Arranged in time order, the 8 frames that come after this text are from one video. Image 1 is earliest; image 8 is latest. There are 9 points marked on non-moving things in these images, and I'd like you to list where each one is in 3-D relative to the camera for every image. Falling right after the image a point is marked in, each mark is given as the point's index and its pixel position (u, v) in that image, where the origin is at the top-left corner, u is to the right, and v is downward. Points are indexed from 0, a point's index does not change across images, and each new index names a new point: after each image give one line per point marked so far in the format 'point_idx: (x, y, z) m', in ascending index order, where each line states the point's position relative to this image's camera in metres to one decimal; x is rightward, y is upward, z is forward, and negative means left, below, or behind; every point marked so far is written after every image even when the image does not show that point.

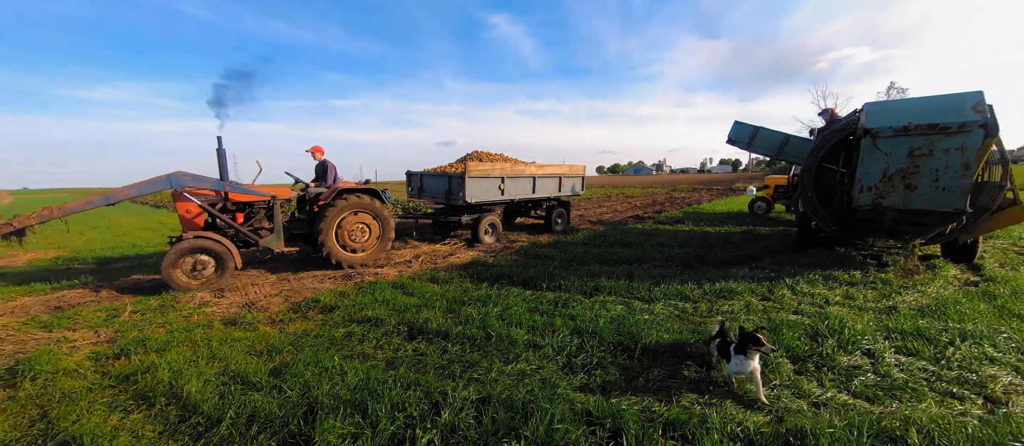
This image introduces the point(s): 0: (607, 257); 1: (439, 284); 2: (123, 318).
0: (+2.1, -0.7, +8.3) m
1: (-1.0, -0.9, +5.5) m
2: (-4.1, -1.1, +4.1) m
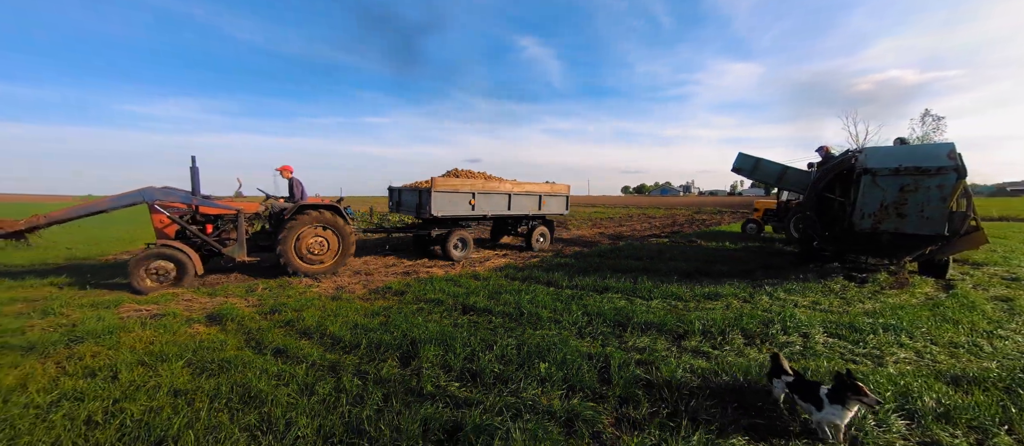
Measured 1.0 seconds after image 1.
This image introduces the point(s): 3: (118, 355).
0: (+2.7, -1.1, +9.6) m
1: (-0.6, -1.1, +7.0) m
2: (-3.8, -1.1, +5.8) m
3: (-3.5, -1.2, +3.4) m
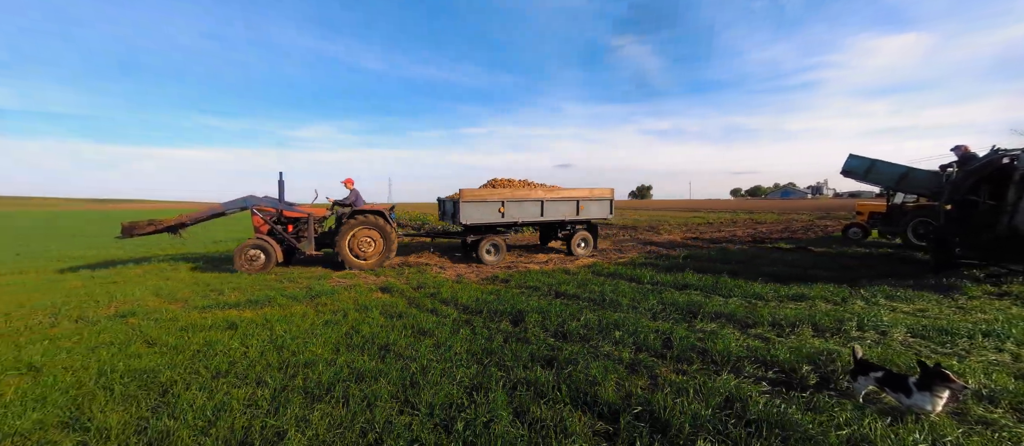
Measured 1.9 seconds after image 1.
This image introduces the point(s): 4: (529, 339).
0: (+5.0, -1.2, +9.9) m
1: (+1.3, -1.1, +8.2) m
2: (-2.1, -1.1, +7.7) m
3: (-2.4, -1.2, +5.4) m
4: (+0.2, -1.3, +4.3) m
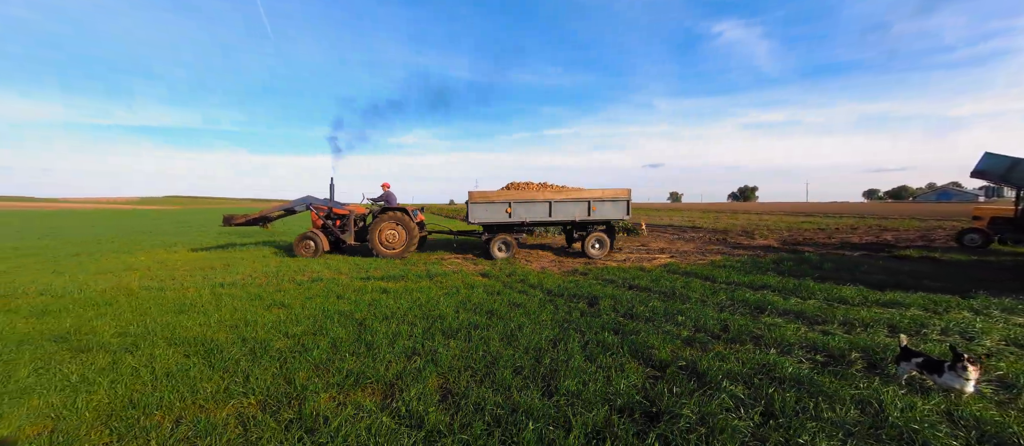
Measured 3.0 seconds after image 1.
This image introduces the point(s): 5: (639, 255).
0: (+7.2, -1.2, +9.8) m
1: (+3.1, -1.2, +8.8) m
2: (-0.3, -1.1, +9.1) m
3: (-1.1, -1.1, +6.9) m
4: (+1.2, -1.3, +5.3) m
5: (+4.3, -1.1, +13.1) m
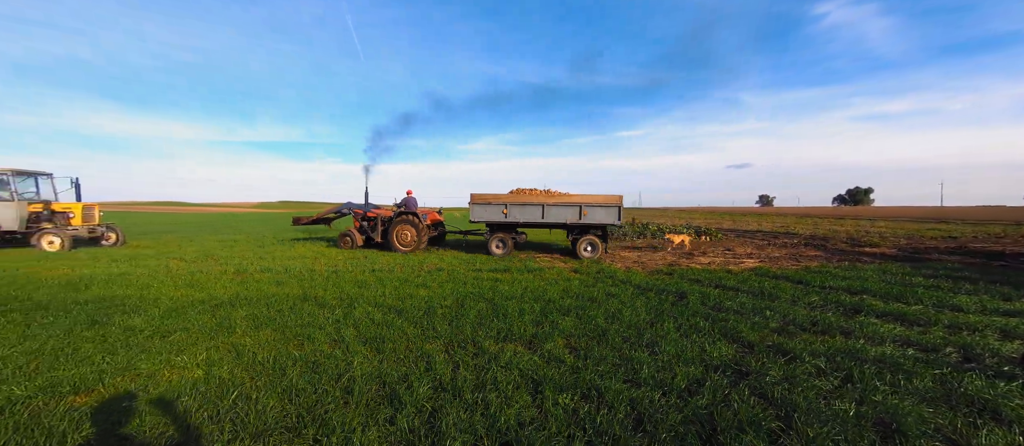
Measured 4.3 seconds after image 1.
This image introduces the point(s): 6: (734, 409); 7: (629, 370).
0: (+9.4, -1.4, +9.3) m
1: (+5.3, -1.2, +9.1) m
2: (+2.0, -1.1, +10.0) m
3: (+0.8, -1.2, +8.0) m
4: (+2.8, -1.3, +6.0) m
5: (+7.2, -1.2, +13.1) m
6: (+1.6, -1.3, +2.8) m
7: (+1.0, -1.3, +3.4) m
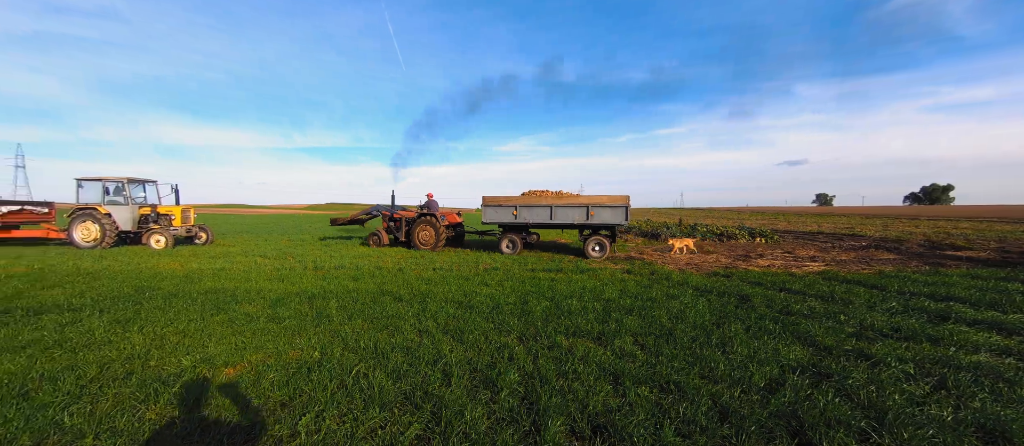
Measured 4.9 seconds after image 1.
0: (+10.7, -1.4, +8.5) m
1: (+6.5, -1.3, +8.7) m
2: (+3.4, -1.1, +10.0) m
3: (+2.0, -1.2, +8.1) m
4: (+3.7, -1.3, +5.9) m
5: (+8.9, -1.3, +12.5) m
6: (+2.2, -1.4, +2.8) m
7: (+1.8, -1.3, +3.5) m
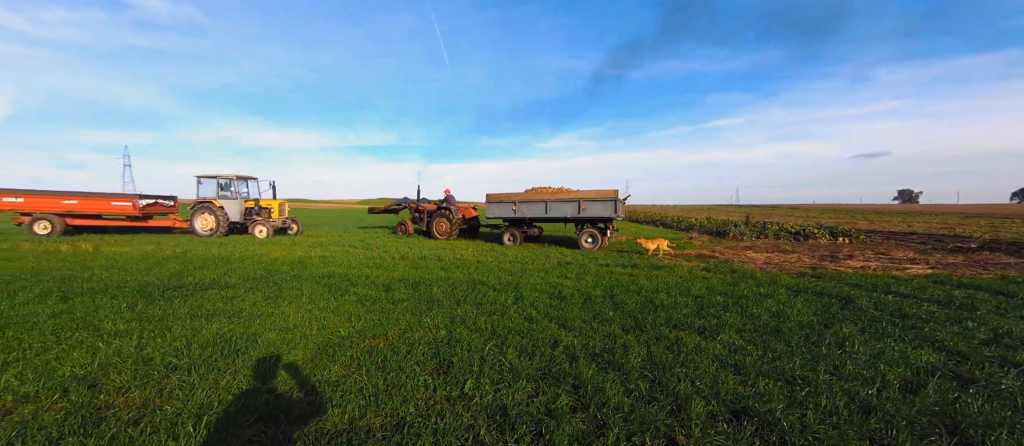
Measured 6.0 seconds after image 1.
0: (+12.3, -1.4, +7.2) m
1: (+8.2, -1.2, +8.0) m
2: (+5.2, -1.0, +9.6) m
3: (+3.6, -1.1, +7.9) m
4: (+5.1, -1.3, +5.5) m
5: (+11.0, -1.2, +11.4) m
6: (+3.2, -1.3, +2.7) m
7: (+2.8, -1.3, +3.4) m
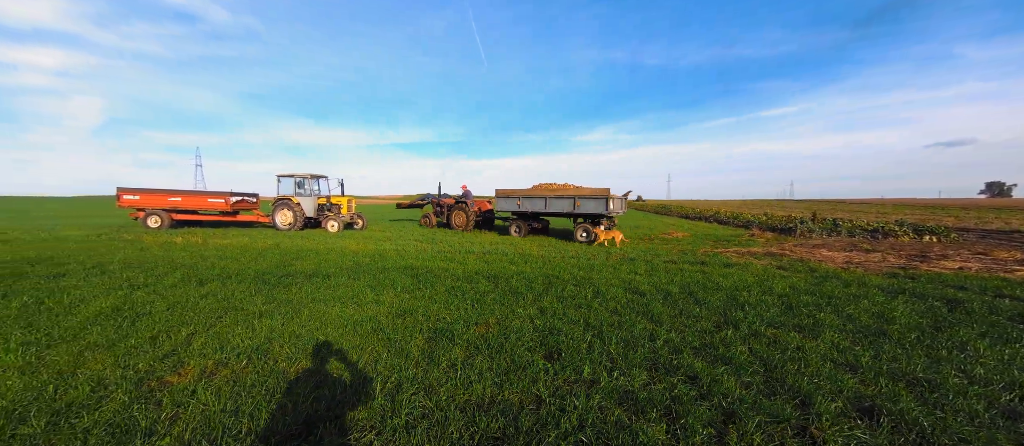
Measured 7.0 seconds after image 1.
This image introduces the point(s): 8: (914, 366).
0: (+13.6, -1.3, +6.0) m
1: (+9.6, -1.1, +7.2) m
2: (+6.8, -0.9, +9.2) m
3: (+5.0, -1.0, +7.6) m
4: (+6.2, -1.2, +5.1) m
5: (+12.7, -1.1, +10.3) m
6: (+4.0, -1.3, +2.4) m
7: (+3.7, -1.2, +3.2) m
8: (+3.4, -1.2, +3.2) m
